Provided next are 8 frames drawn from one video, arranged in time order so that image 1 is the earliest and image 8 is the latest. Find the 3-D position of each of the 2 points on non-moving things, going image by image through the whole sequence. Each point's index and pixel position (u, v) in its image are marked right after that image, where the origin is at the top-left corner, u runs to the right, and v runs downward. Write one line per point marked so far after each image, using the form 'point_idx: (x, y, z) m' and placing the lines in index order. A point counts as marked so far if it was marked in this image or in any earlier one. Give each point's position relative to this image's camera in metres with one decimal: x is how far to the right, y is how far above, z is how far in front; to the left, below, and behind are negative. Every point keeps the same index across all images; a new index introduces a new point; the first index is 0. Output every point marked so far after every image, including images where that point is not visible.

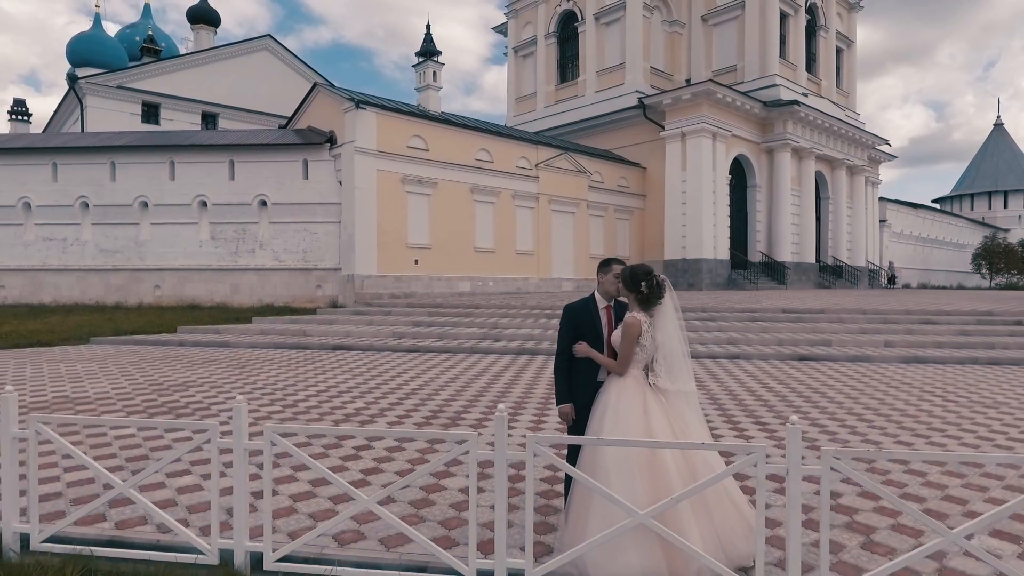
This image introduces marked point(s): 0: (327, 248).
0: (-3.9, +0.8, +13.1) m
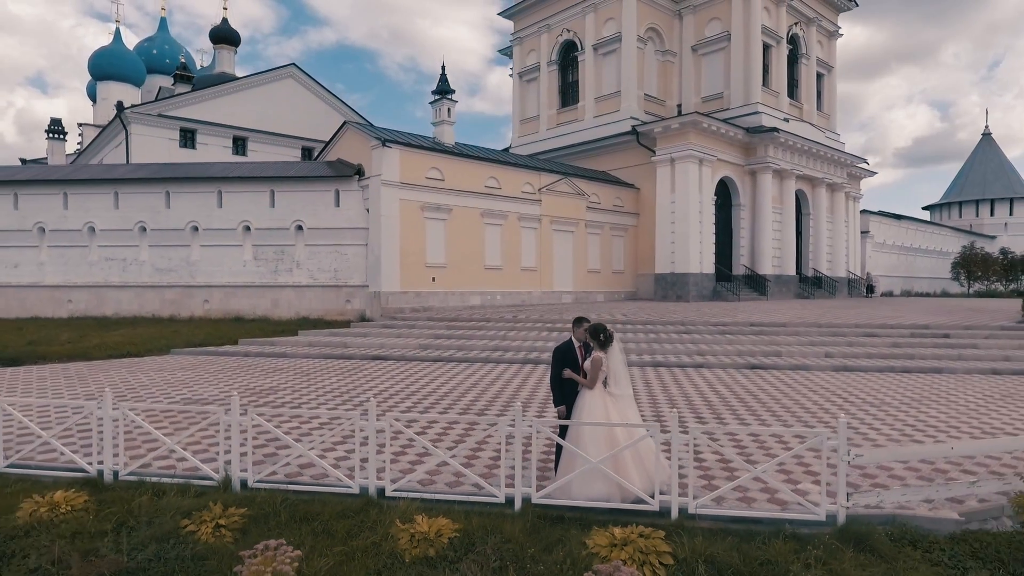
0: (-3.7, +0.5, +14.9) m
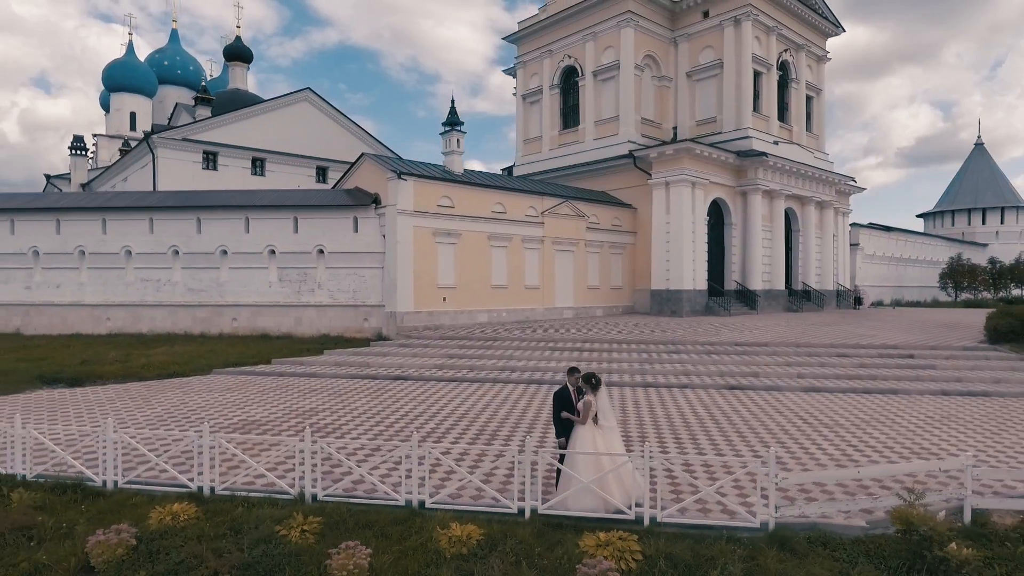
0: (-3.6, 0.0, +16.2) m
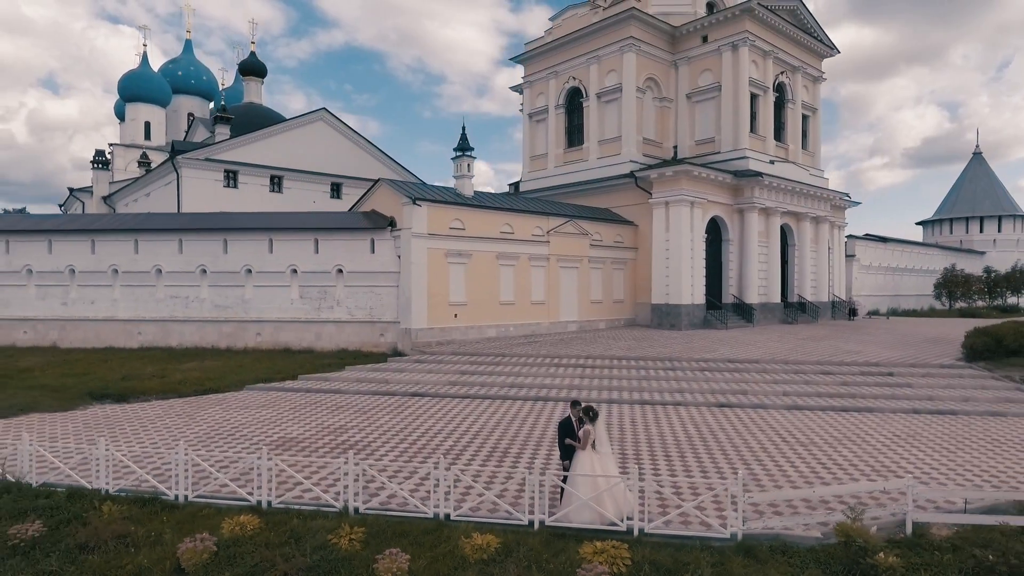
0: (-3.4, -0.5, +17.2) m
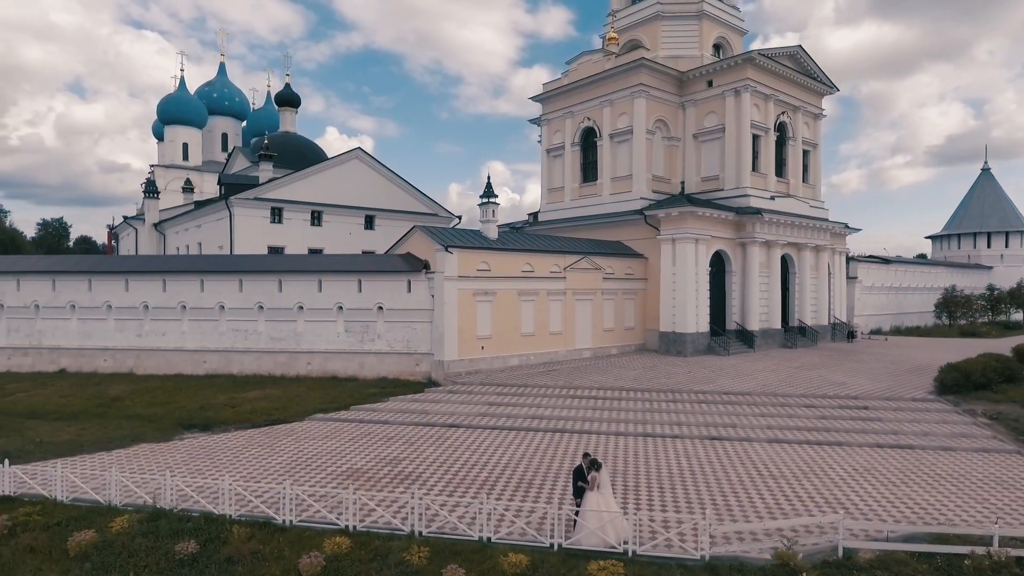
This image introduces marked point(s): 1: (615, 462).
0: (-2.8, -1.6, +19.5) m
1: (+2.0, -3.4, +12.1) m
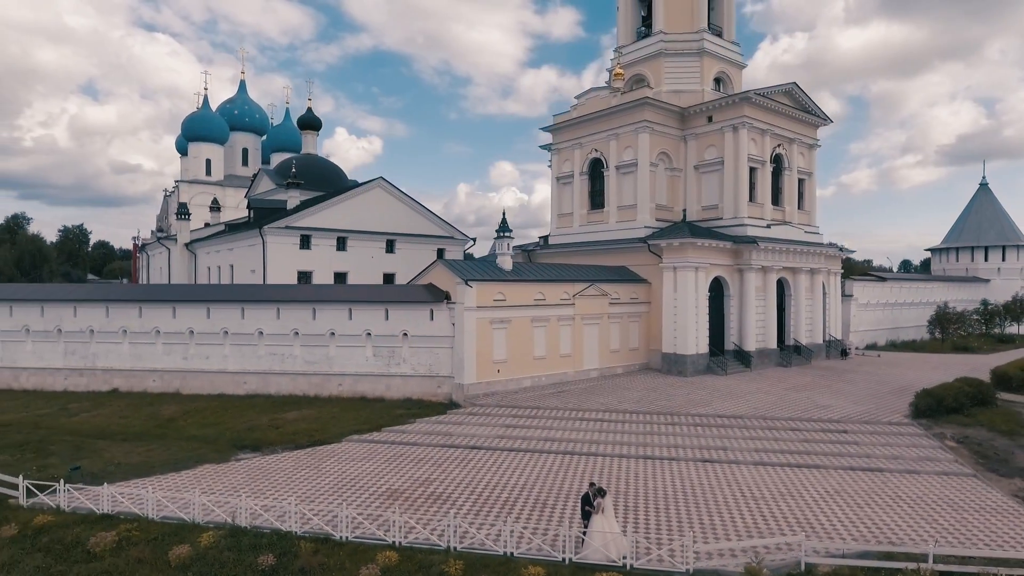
0: (-2.3, -2.6, +21.3) m
1: (+2.4, -4.4, +14.0) m
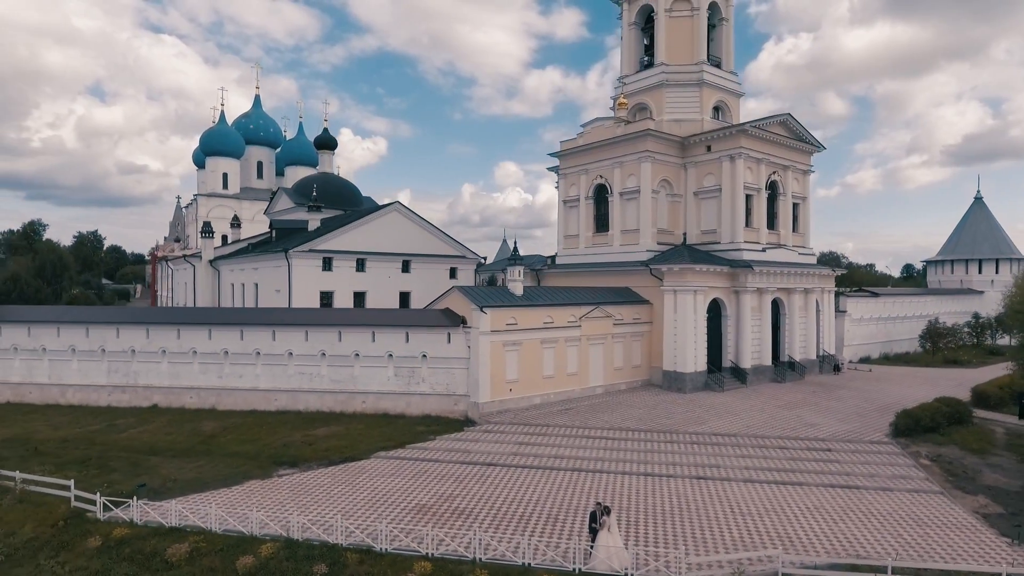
0: (-1.9, -3.5, +23.1) m
1: (+2.7, -5.3, +15.7) m
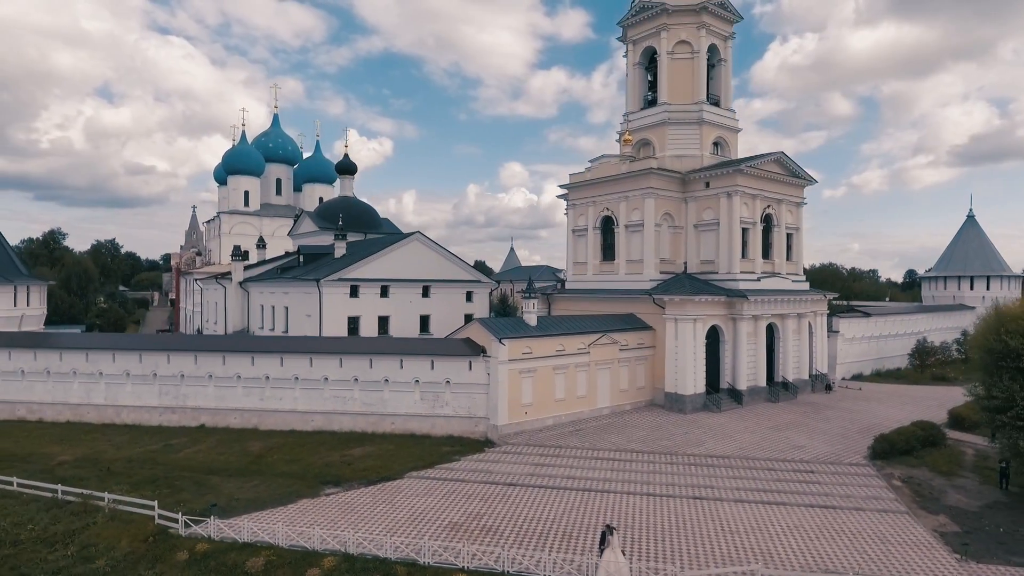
0: (-1.3, -4.9, +25.5) m
1: (+3.3, -6.7, +18.0) m
